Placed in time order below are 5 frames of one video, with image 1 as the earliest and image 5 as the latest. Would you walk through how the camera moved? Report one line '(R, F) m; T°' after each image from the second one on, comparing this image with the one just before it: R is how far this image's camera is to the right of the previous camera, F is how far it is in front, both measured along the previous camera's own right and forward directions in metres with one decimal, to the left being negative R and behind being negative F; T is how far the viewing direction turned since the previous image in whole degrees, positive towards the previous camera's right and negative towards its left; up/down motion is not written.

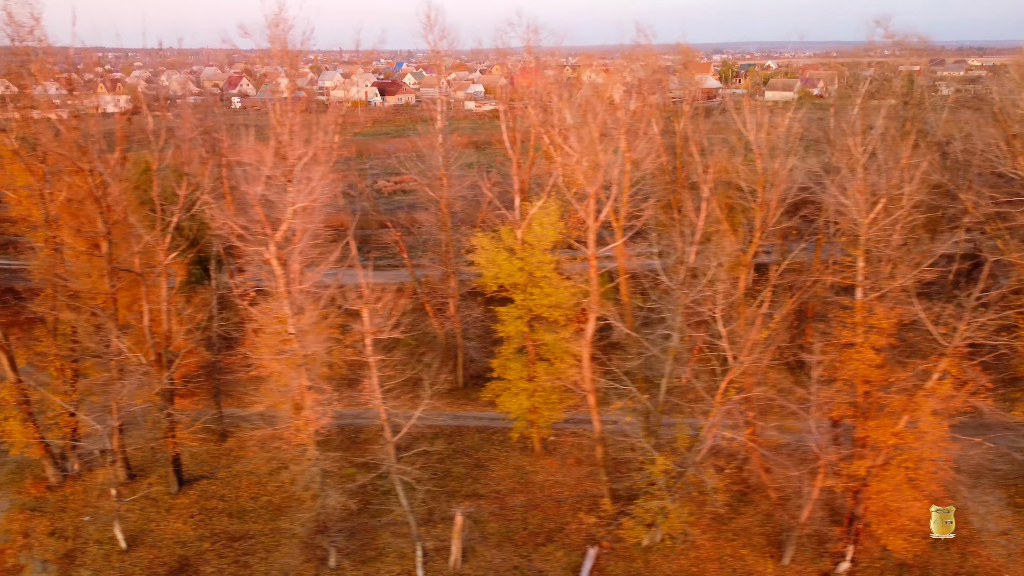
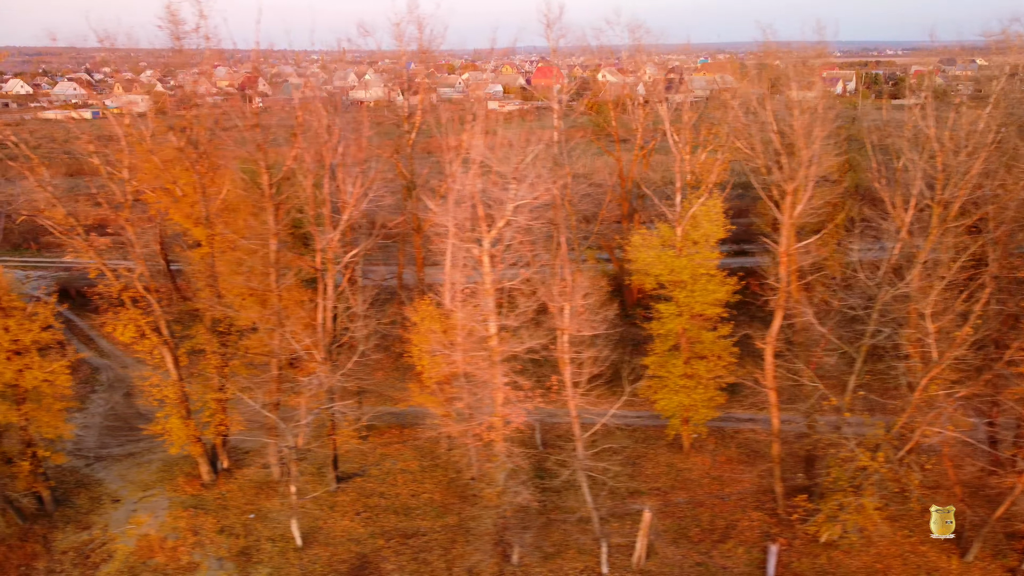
(-3.8, 0.0) m; 0°
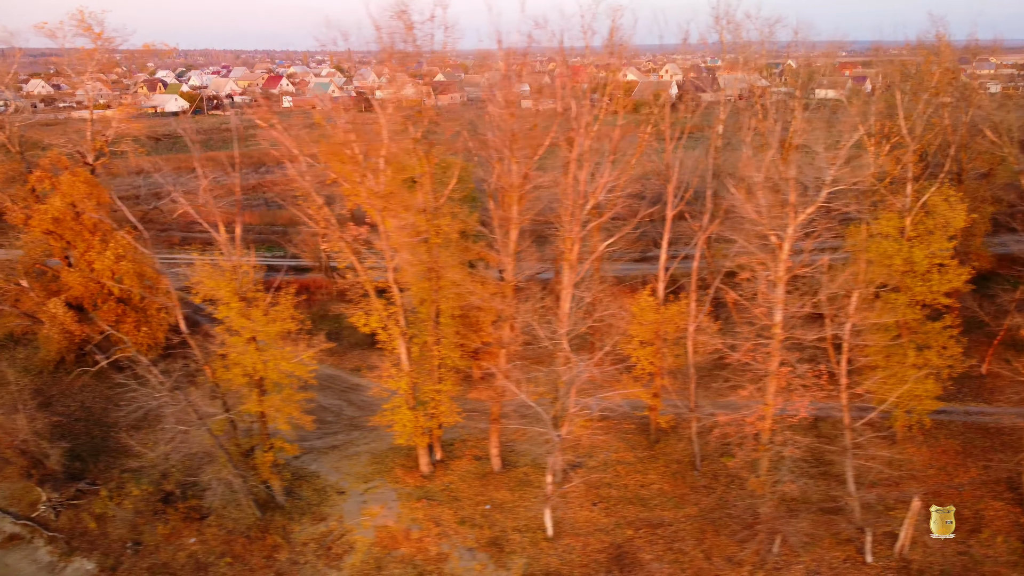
(-5.4, 0.0) m; 0°
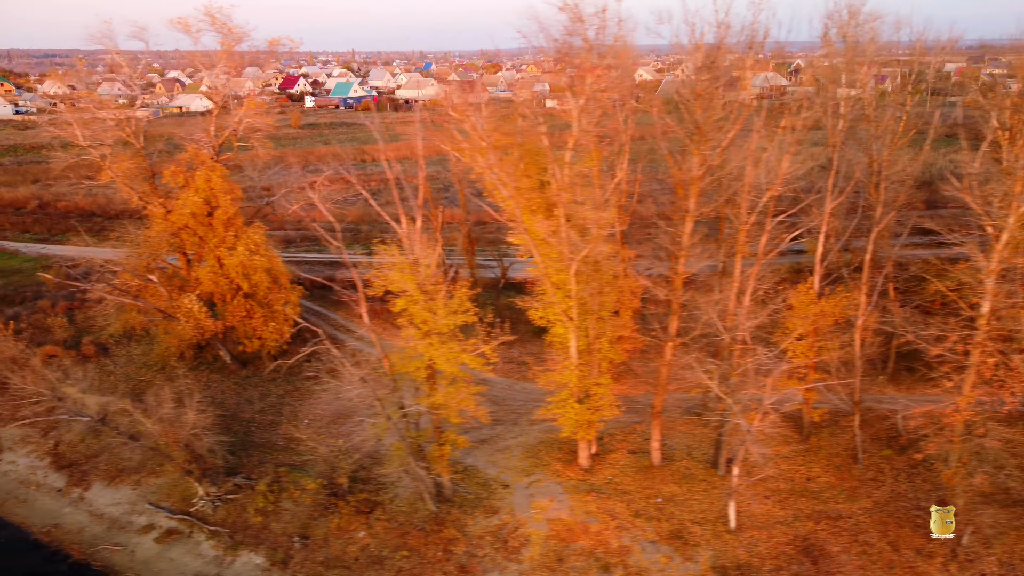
(-3.9, 0.0) m; 0°
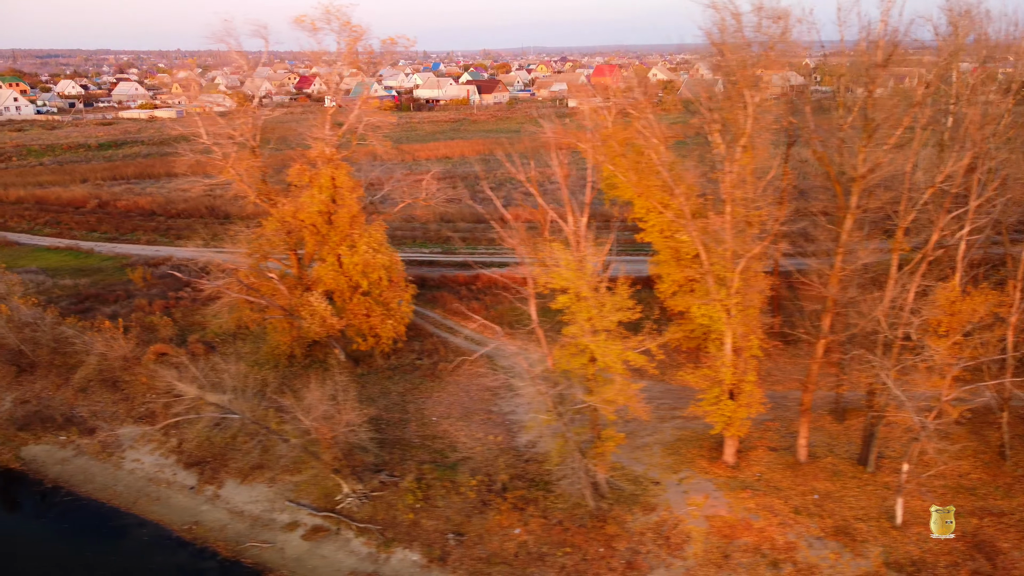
(-3.6, 0.0) m; 0°
